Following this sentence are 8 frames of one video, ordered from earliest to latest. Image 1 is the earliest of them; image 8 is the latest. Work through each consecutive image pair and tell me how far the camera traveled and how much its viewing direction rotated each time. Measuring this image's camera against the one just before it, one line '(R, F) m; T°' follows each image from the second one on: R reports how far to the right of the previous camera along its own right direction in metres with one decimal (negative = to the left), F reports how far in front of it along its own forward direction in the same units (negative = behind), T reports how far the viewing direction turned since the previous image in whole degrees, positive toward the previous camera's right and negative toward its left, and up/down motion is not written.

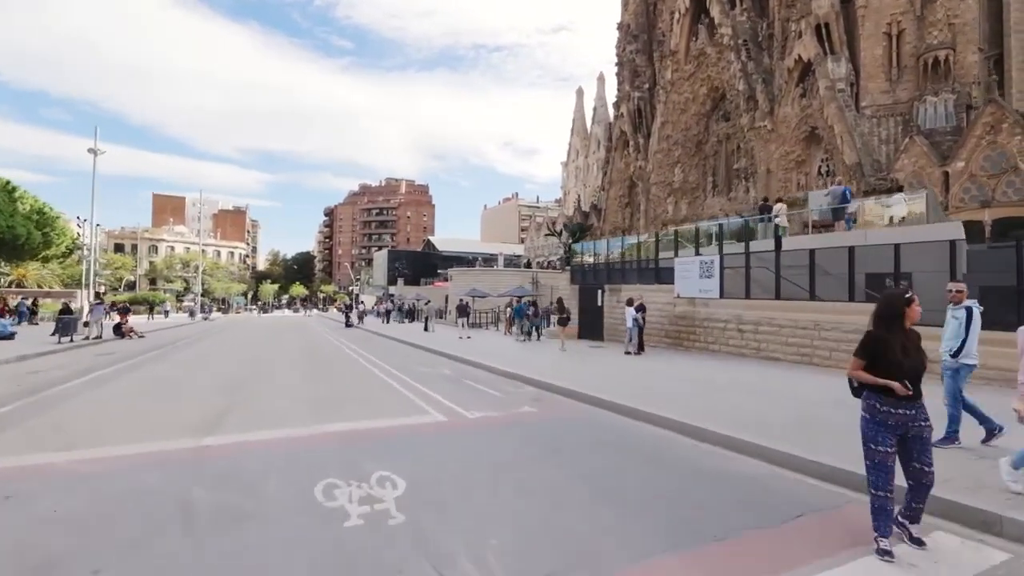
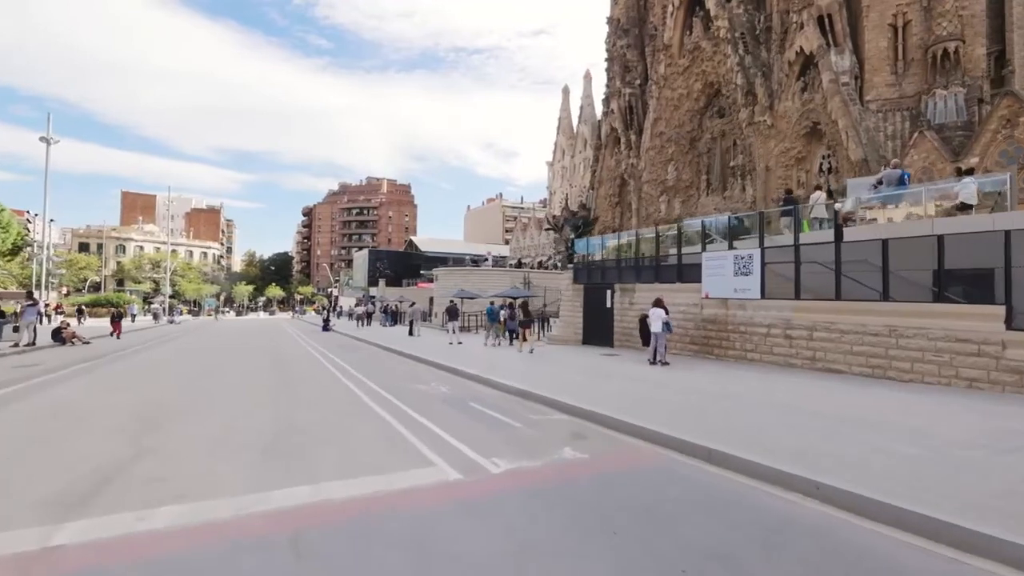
(-0.6, +2.6) m; +2°
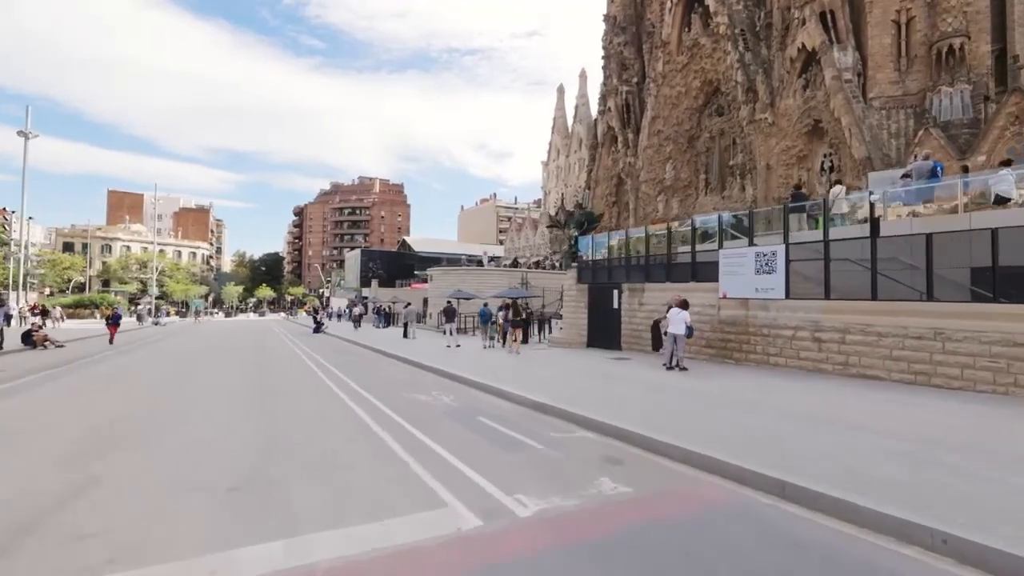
(-0.3, +1.1) m; +1°
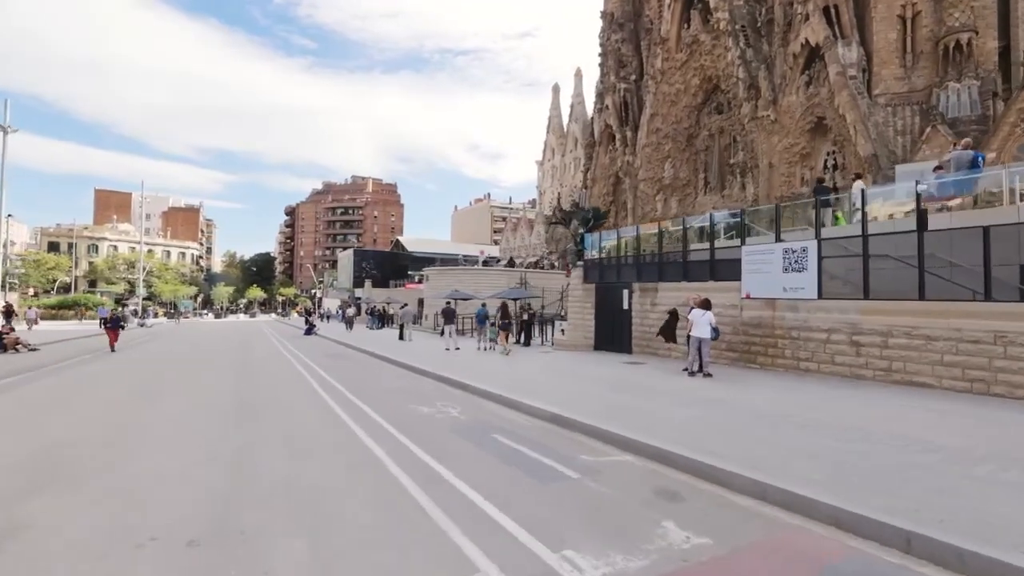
(-0.3, +1.1) m; +1°
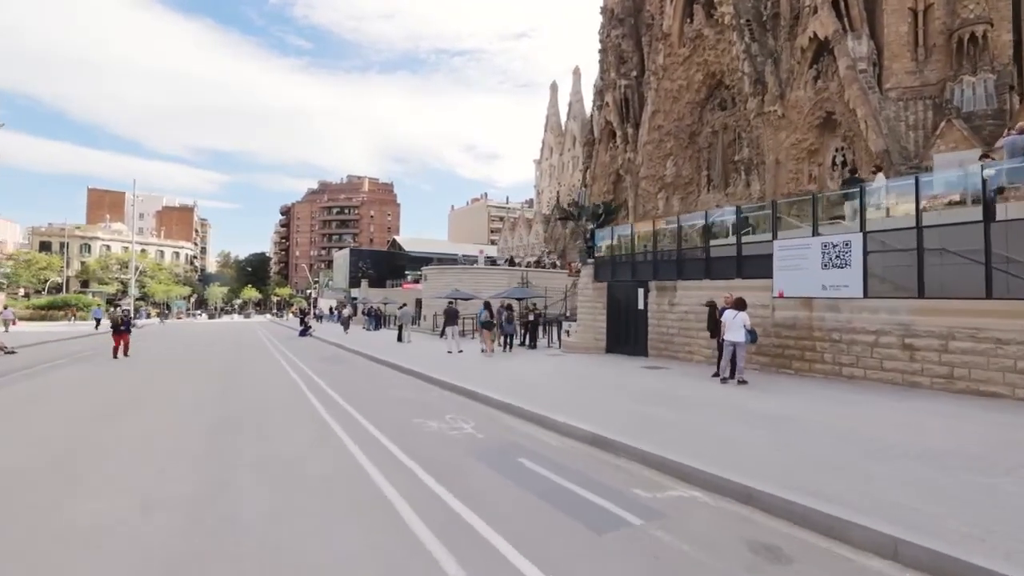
(-0.3, +1.2) m; 0°
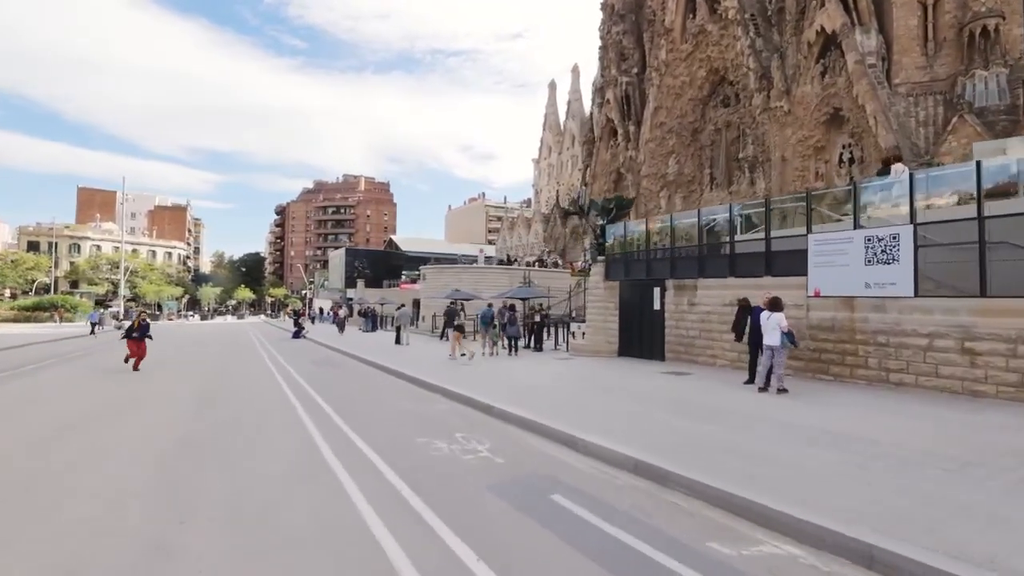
(-0.3, +1.1) m; 0°
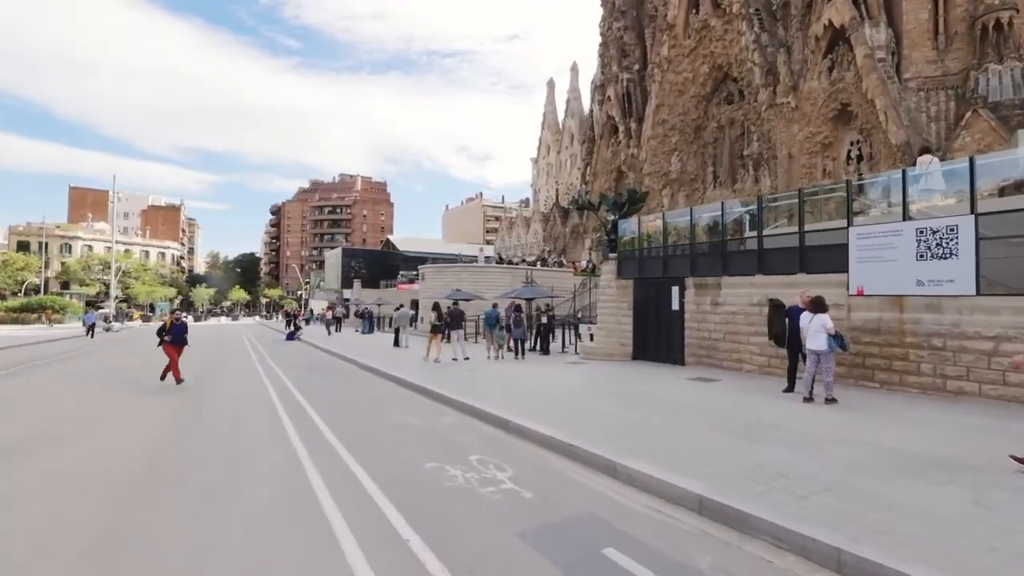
(-0.3, +1.1) m; 0°
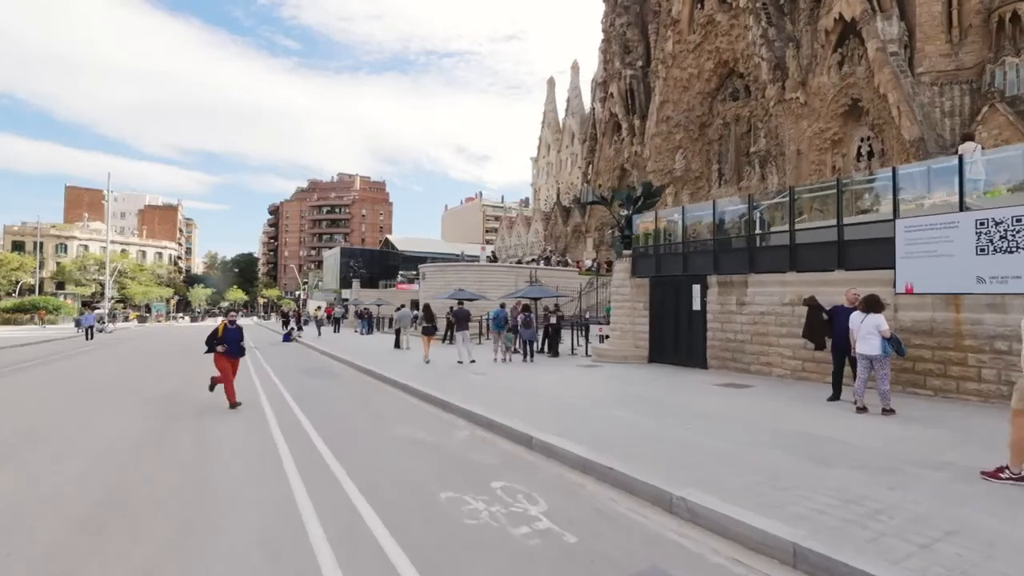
(-0.2, +0.9) m; 0°
